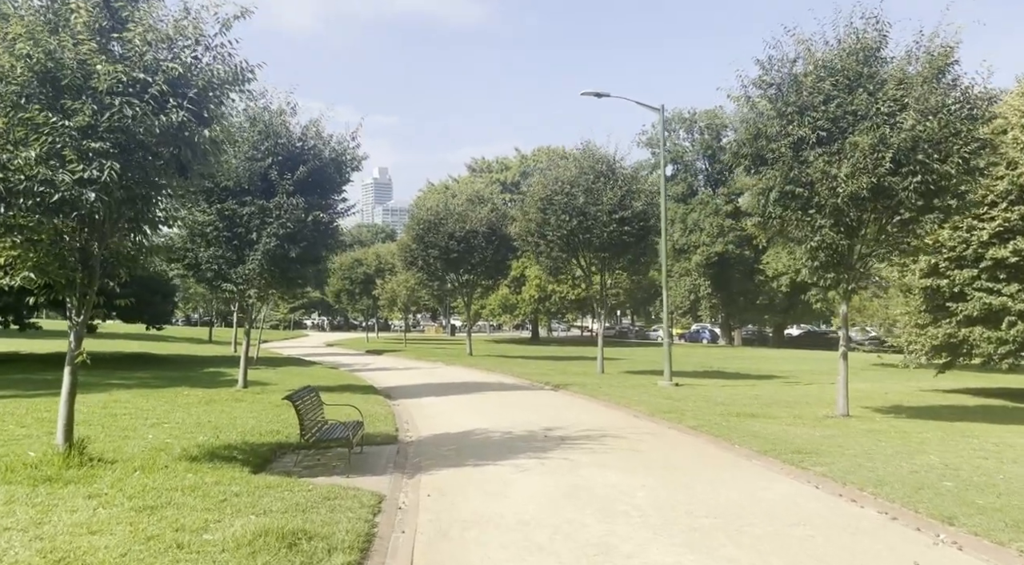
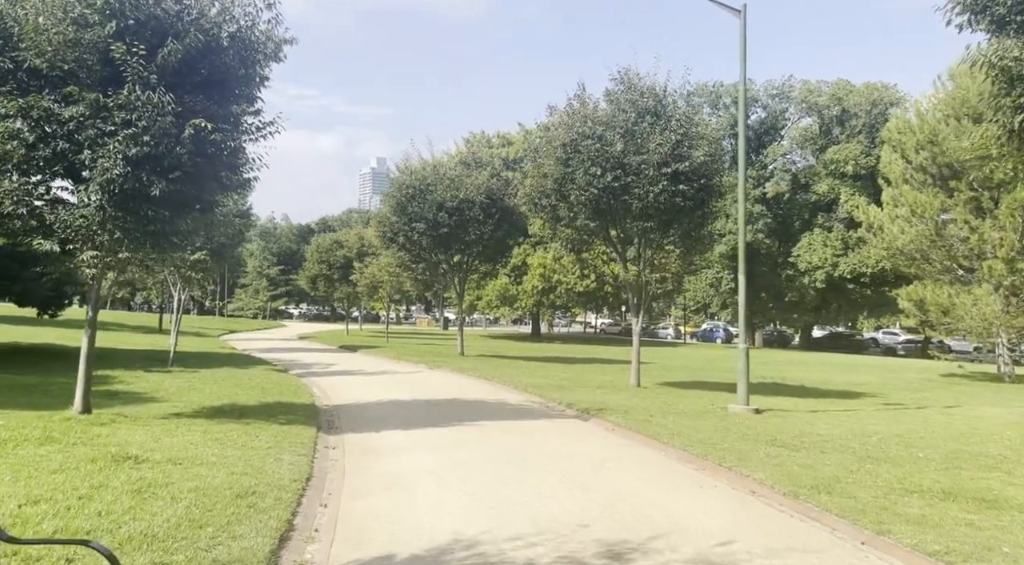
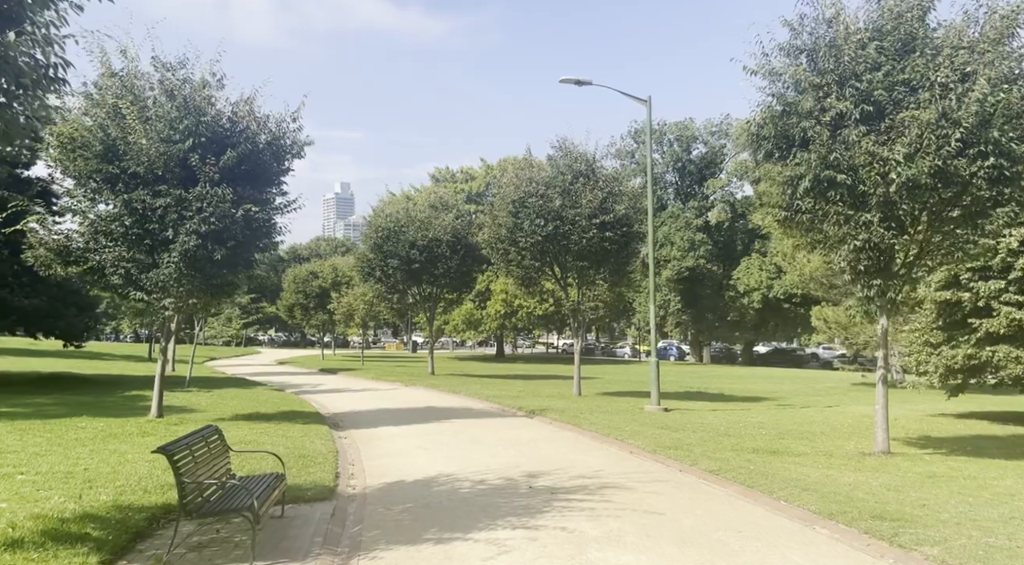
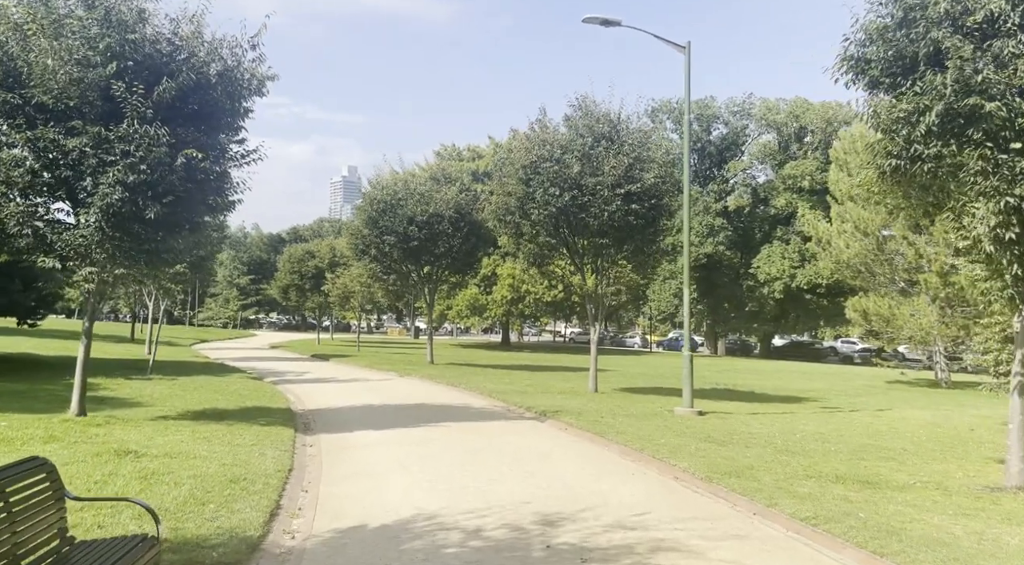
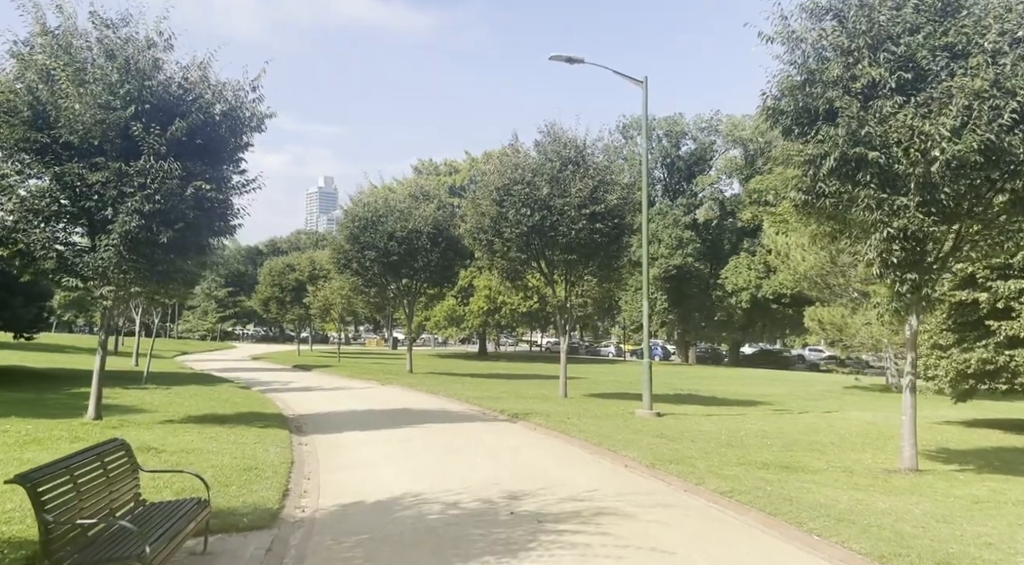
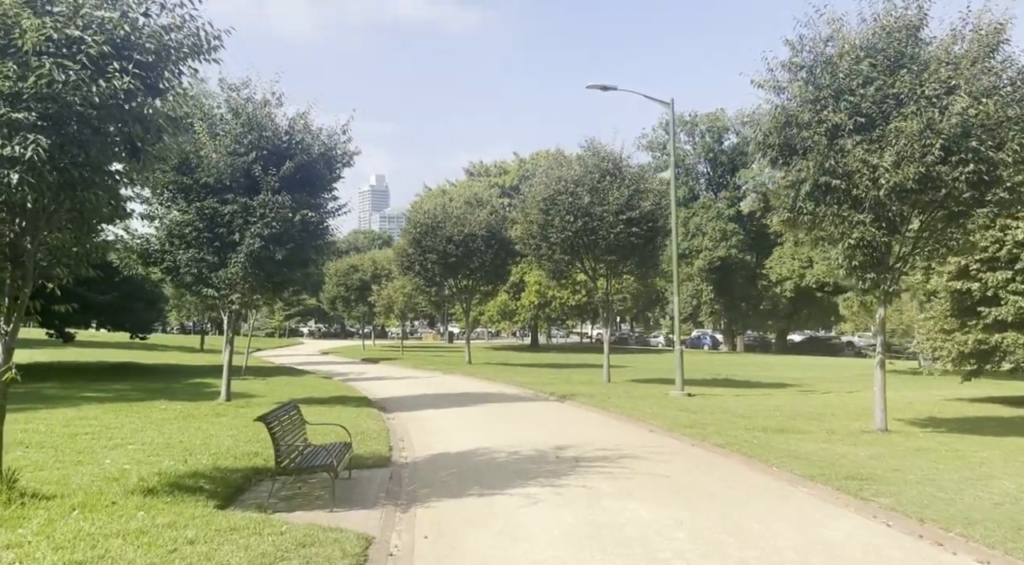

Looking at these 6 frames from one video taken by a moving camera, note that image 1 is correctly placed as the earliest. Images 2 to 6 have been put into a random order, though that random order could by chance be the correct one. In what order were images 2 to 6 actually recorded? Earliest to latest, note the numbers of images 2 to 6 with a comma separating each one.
6, 3, 5, 4, 2
